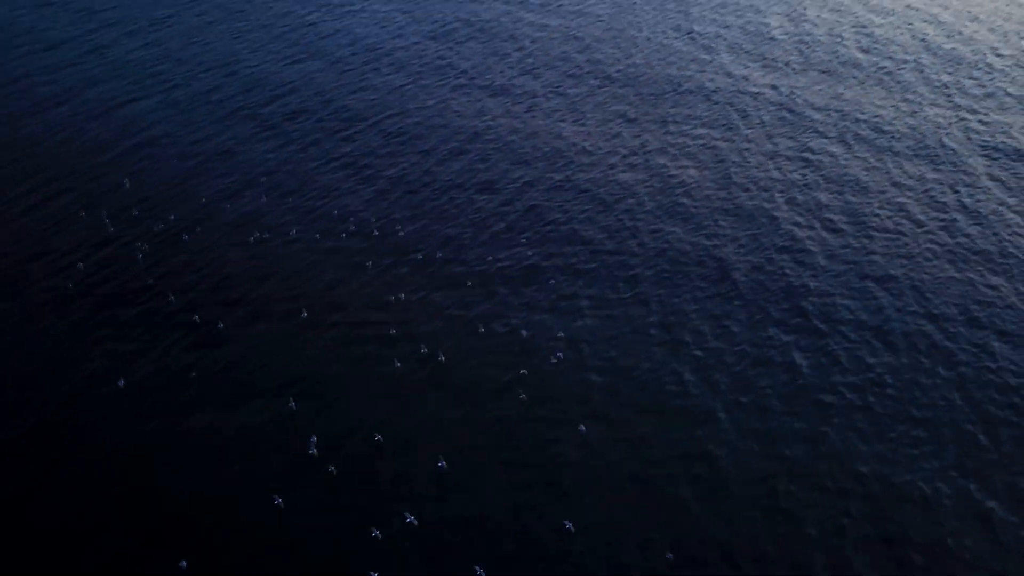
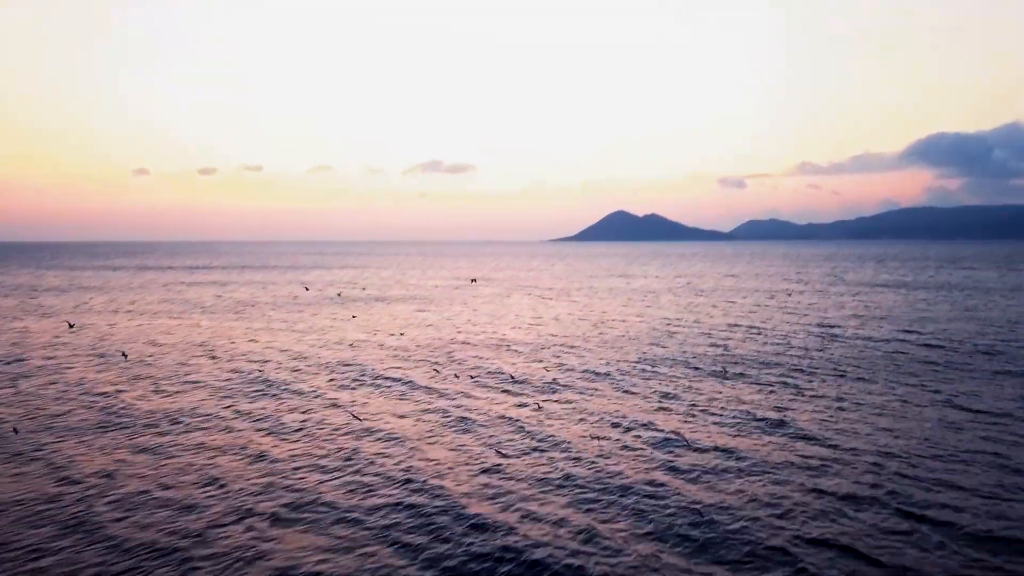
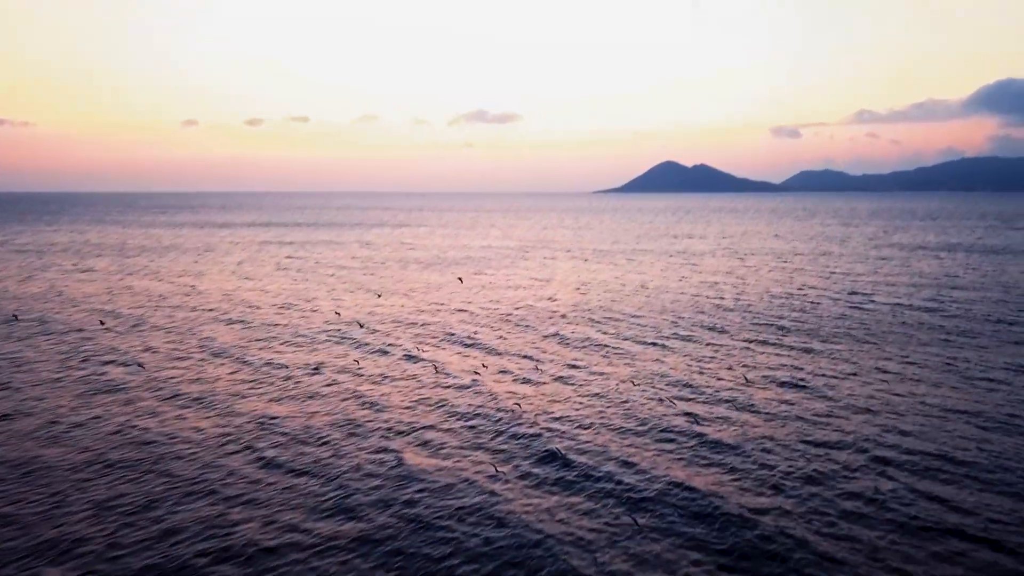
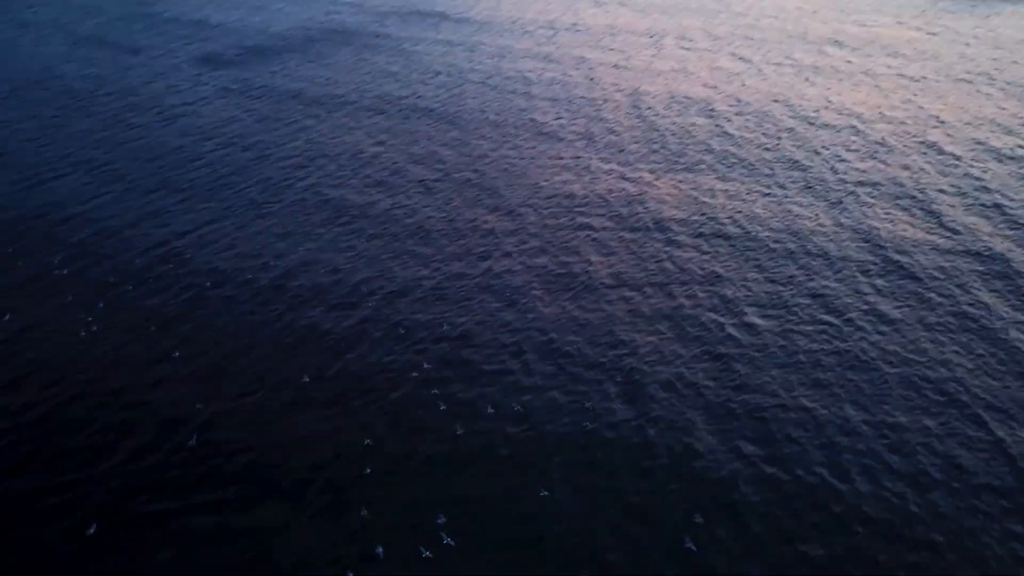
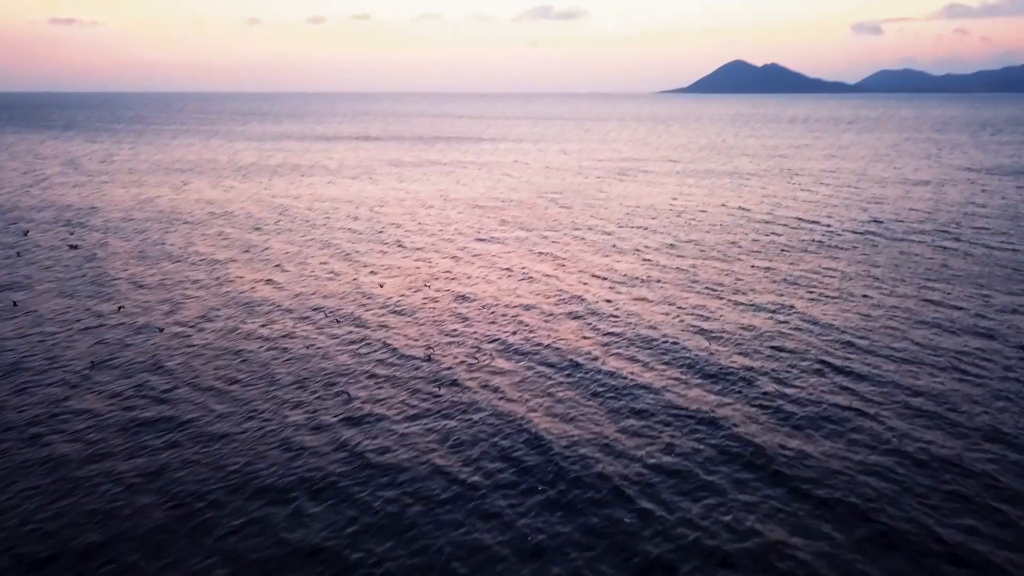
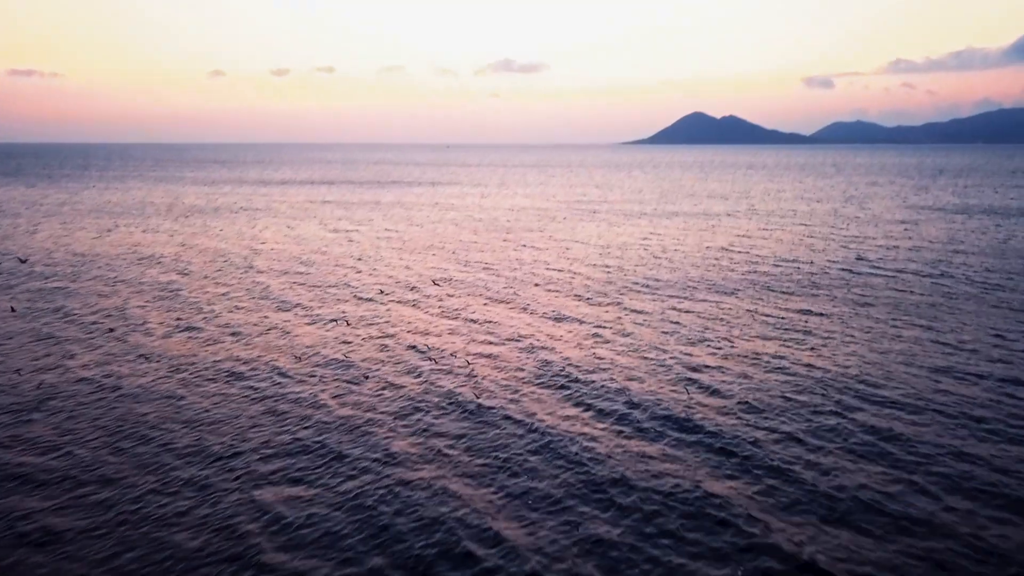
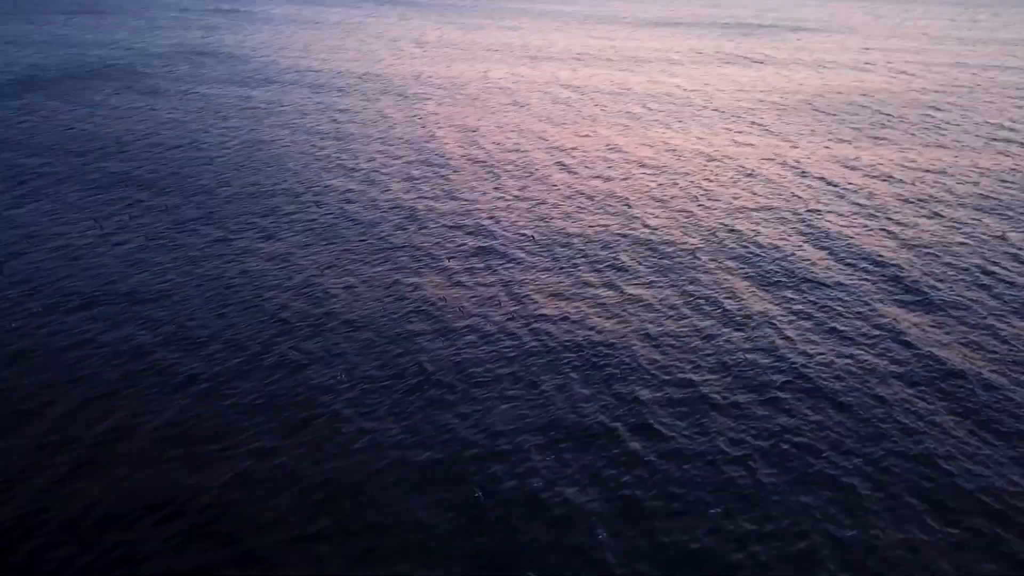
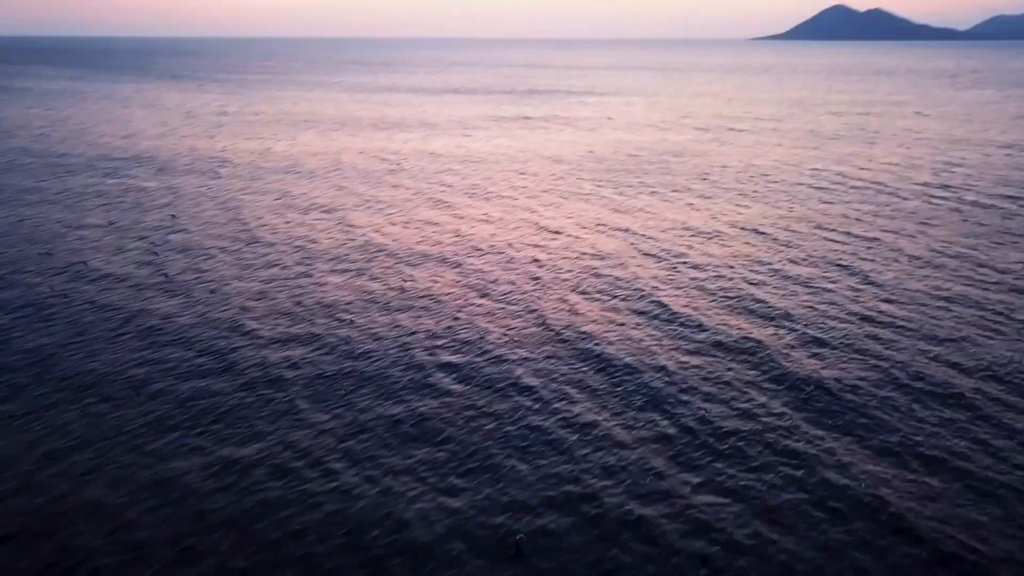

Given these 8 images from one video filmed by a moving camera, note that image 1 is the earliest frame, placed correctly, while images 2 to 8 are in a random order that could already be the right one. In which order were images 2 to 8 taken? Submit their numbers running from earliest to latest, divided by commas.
4, 7, 8, 5, 6, 3, 2
